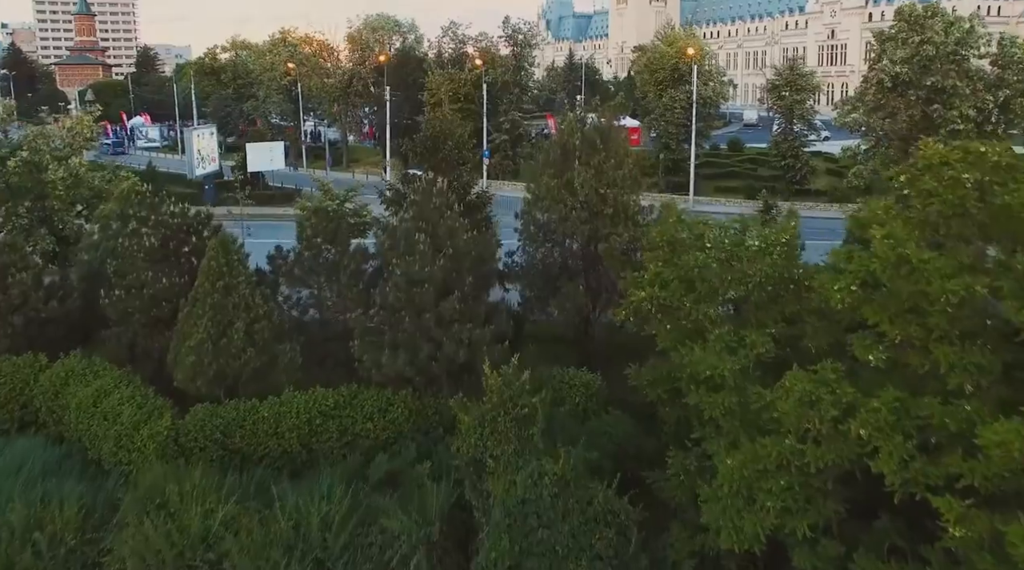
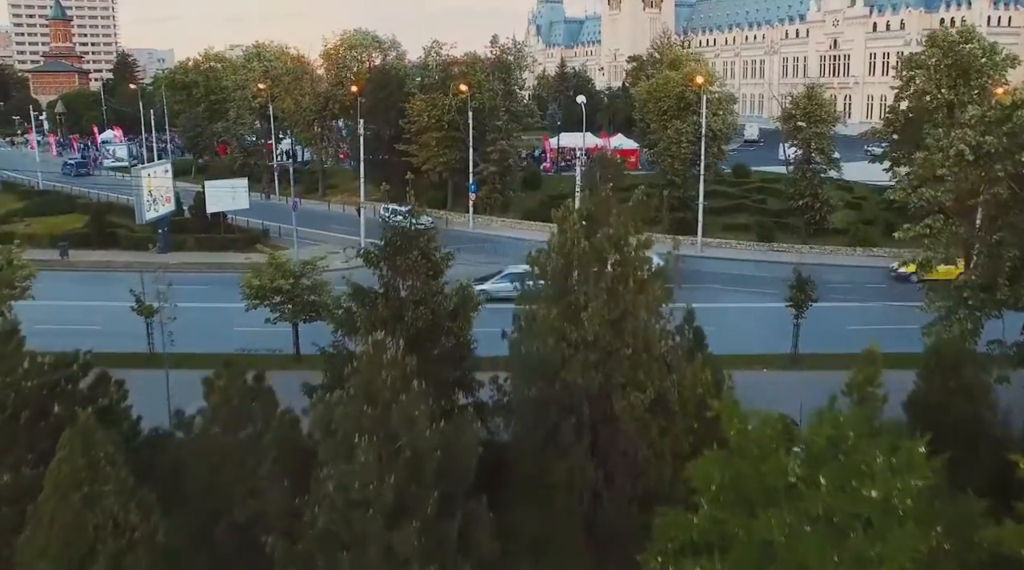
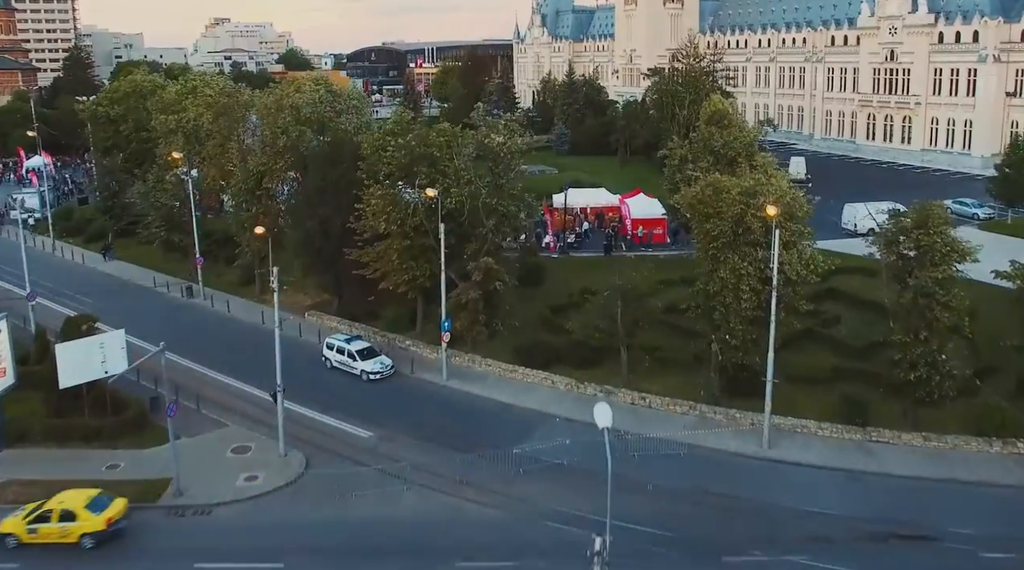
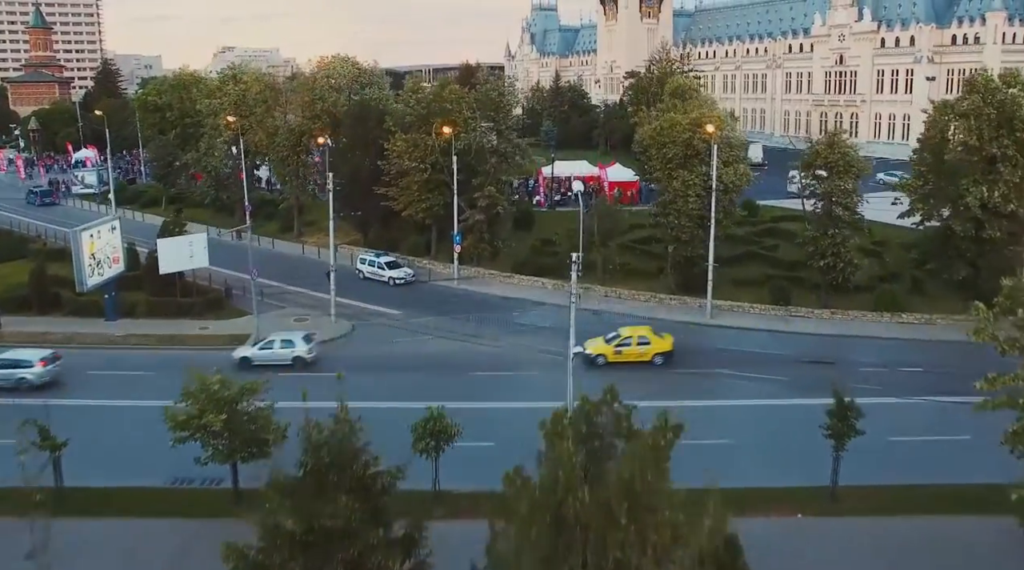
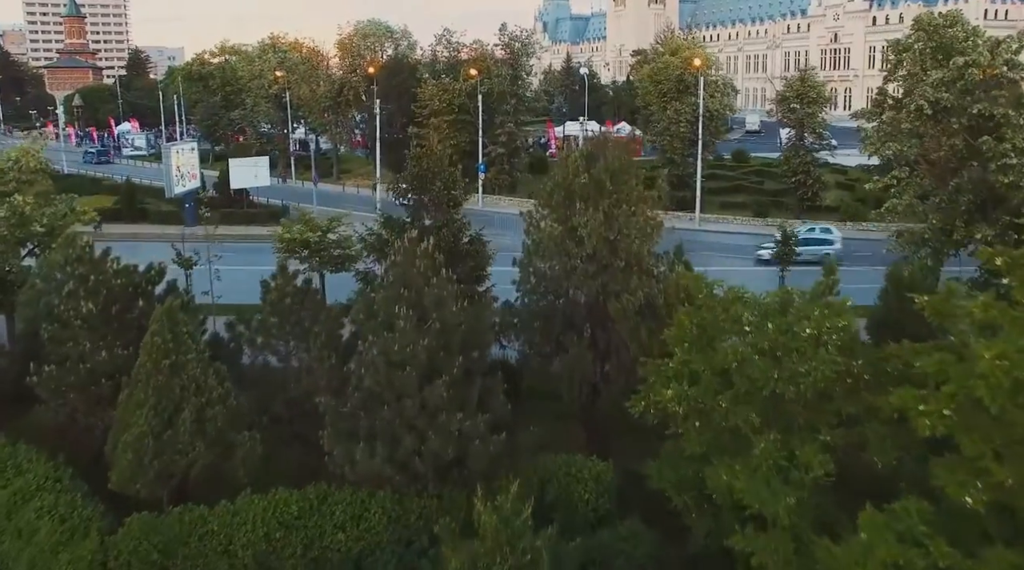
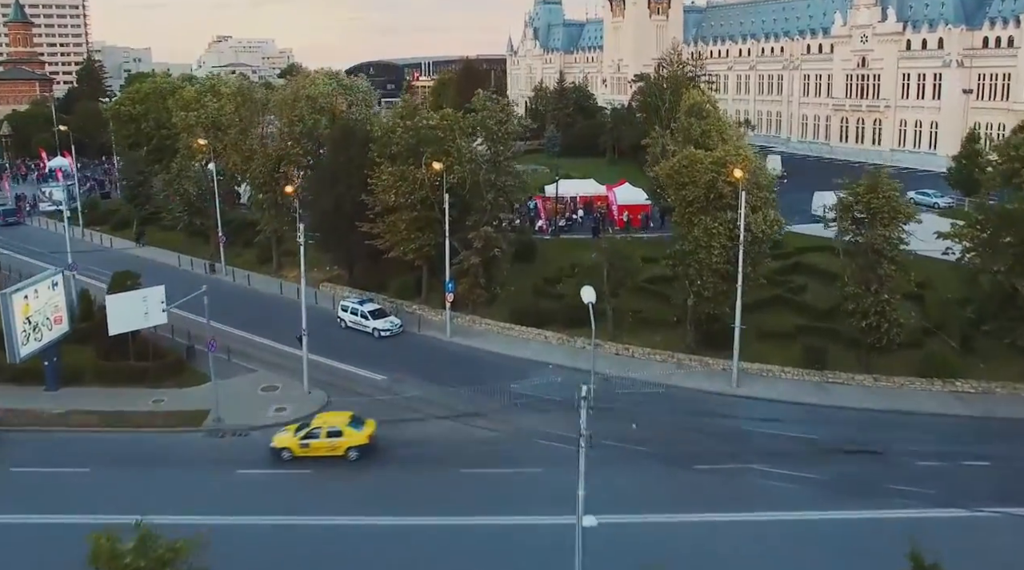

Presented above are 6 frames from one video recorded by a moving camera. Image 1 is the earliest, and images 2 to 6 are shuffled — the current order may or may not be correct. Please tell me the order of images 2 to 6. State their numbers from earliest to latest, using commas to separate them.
5, 2, 4, 6, 3
